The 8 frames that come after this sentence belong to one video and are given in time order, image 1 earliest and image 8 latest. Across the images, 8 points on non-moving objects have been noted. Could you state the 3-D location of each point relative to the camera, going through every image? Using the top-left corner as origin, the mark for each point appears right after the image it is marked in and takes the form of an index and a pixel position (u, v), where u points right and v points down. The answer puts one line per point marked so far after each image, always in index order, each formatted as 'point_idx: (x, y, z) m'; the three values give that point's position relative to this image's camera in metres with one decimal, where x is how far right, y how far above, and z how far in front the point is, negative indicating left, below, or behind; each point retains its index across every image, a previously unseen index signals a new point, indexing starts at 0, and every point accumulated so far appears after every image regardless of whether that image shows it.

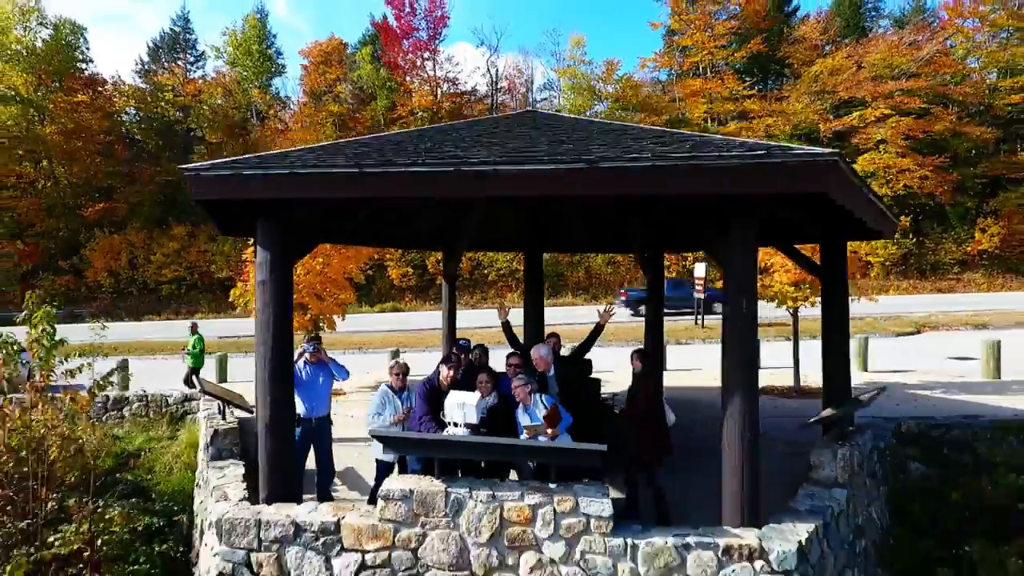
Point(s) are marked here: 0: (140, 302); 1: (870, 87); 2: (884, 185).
0: (-10.5, -0.3, +18.2) m
1: (+10.1, +5.6, +18.3) m
2: (+10.2, +2.9, +17.7) m
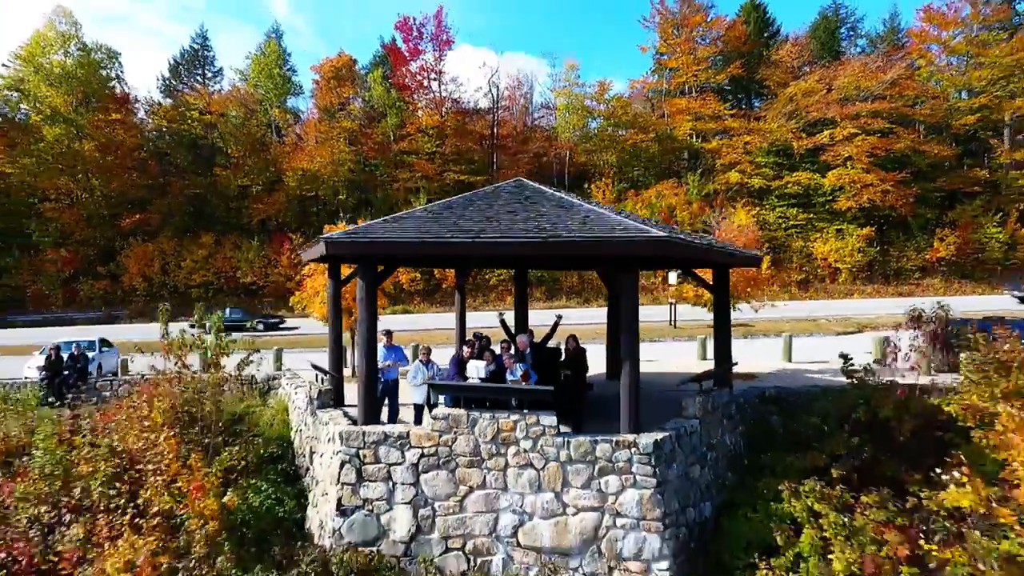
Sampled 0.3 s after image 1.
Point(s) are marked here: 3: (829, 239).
0: (-10.5, -0.5, +20.0) m
1: (+10.0, +5.5, +20.1) m
2: (+10.2, +2.7, +19.4) m
3: (+9.7, +1.6, +19.4) m
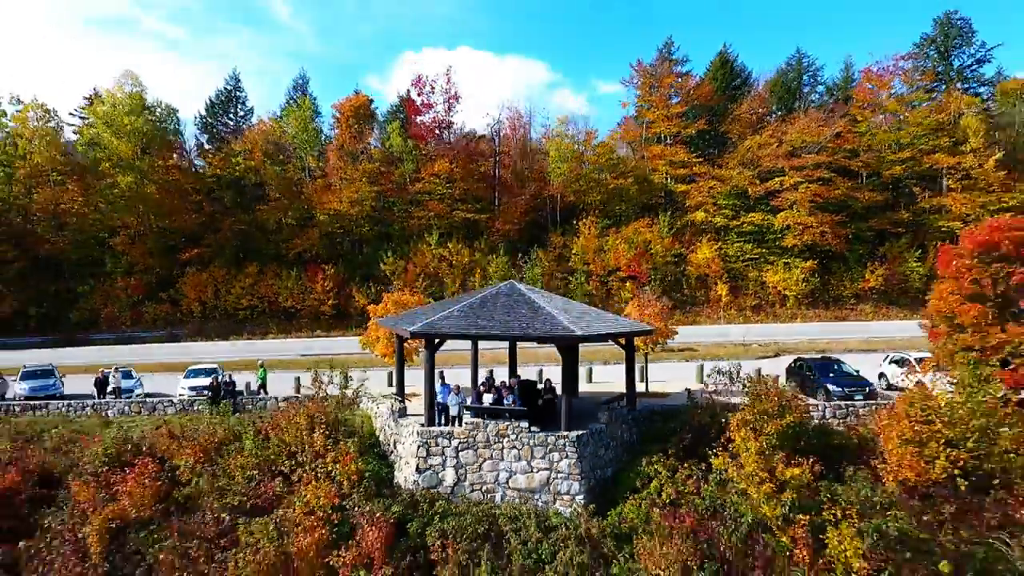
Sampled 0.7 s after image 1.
0: (-10.6, -1.3, +23.7) m
1: (+10.0, +4.6, +23.8) m
2: (+10.1, +1.9, +23.1) m
3: (+9.7, +0.7, +23.1) m
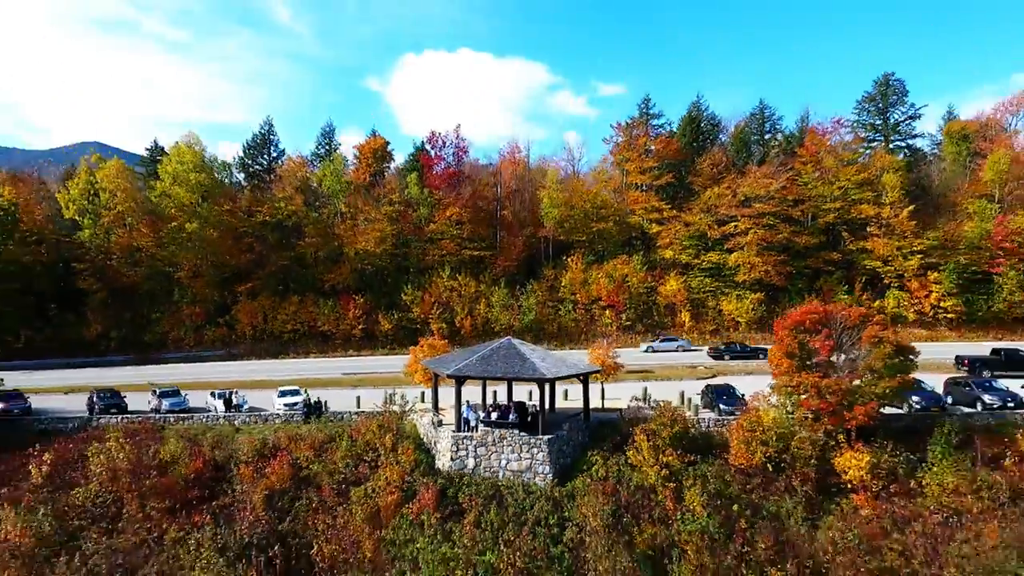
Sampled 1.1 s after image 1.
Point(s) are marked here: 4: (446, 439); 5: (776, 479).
0: (-10.6, -2.5, +28.6) m
1: (+10.0, +3.4, +28.6) m
2: (+10.1, +0.7, +28.0) m
3: (+9.6, -0.5, +28.0) m
4: (-1.3, -2.9, +12.7) m
5: (+4.7, -3.1, +11.1) m
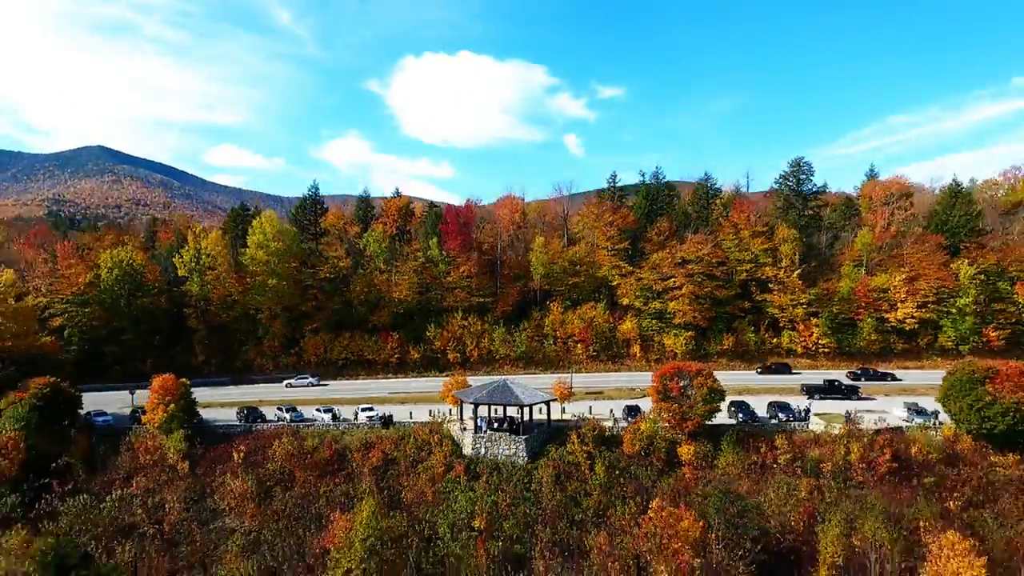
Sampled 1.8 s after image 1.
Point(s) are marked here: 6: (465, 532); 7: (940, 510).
0: (-10.8, -4.8, +38.7) m
1: (+9.8, +1.1, +38.8) m
2: (+9.9, -1.7, +38.1) m
3: (+9.4, -2.8, +38.1) m
4: (-1.5, -5.2, +22.8) m
5: (+4.4, -5.4, +21.2) m
6: (-1.4, -7.1, +19.0) m
7: (+11.8, -6.1, +17.8) m
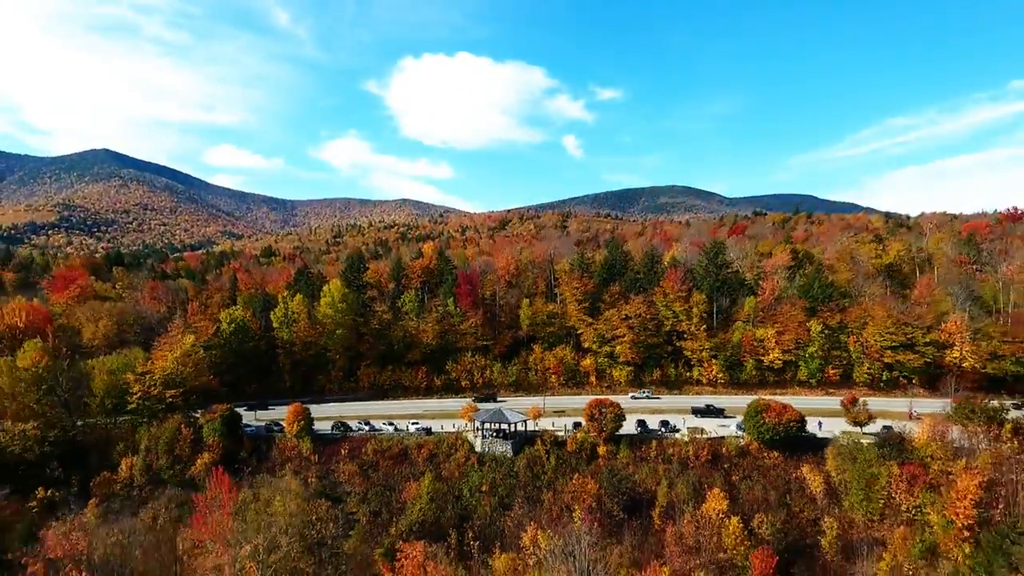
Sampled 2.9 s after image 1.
0: (-11.4, -8.9, +55.3) m
1: (+9.3, -3.0, +55.4) m
2: (+9.4, -5.8, +54.7) m
3: (+8.9, -6.9, +54.7) m
4: (-2.0, -9.3, +39.4) m
5: (+3.9, -9.5, +37.8) m
6: (-1.8, -11.1, +35.6) m
7: (+11.3, -10.2, +34.4) m
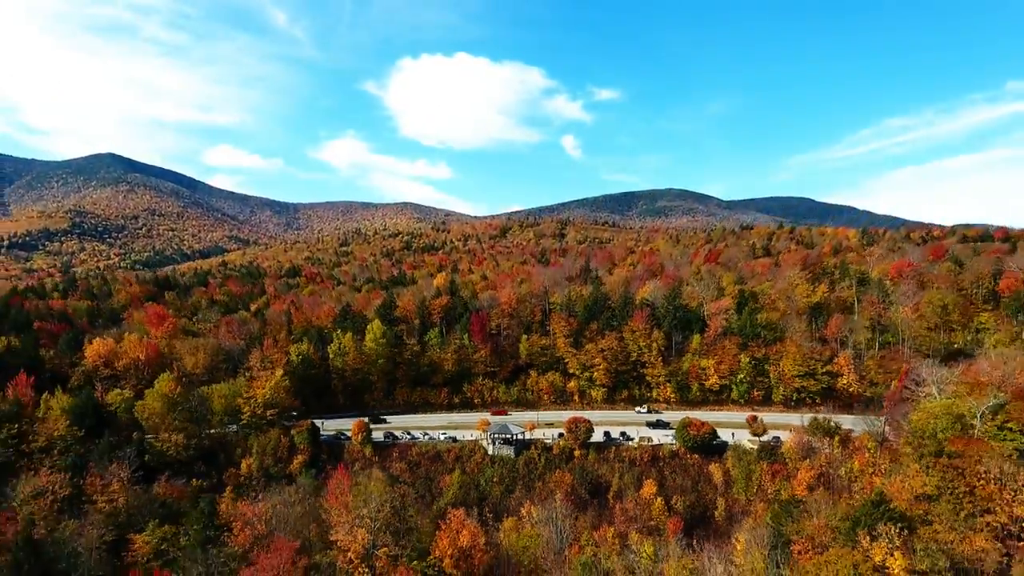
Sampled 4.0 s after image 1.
0: (-11.2, -13.3, +71.7) m
1: (+9.4, -7.4, +71.8) m
2: (+9.5, -10.2, +71.1) m
3: (+9.1, -11.3, +71.2) m
4: (-1.8, -13.7, +55.8) m
5: (+4.1, -13.8, +54.3) m
6: (-1.6, -15.5, +52.0) m
7: (+11.5, -14.6, +50.9) m
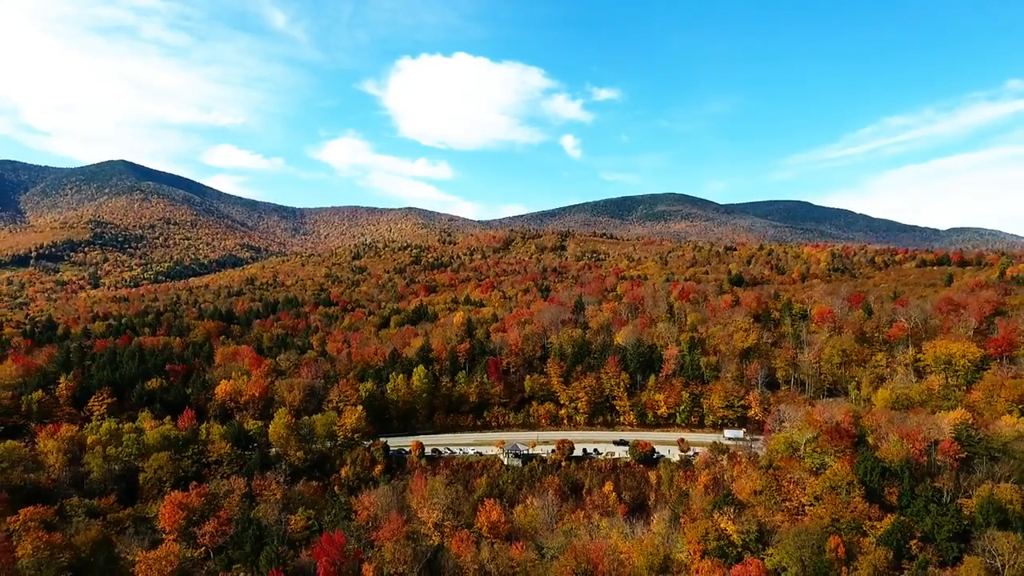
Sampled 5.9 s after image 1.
0: (-10.1, -21.6, +99.3) m
1: (+10.5, -15.7, +99.3) m
2: (+10.6, -18.5, +98.6) m
3: (+10.2, -19.6, +98.7) m
4: (-0.8, -22.0, +83.4) m
5: (+5.2, -22.2, +81.8) m
6: (-0.6, -23.8, +79.6) m
7: (+12.6, -22.9, +78.4) m
